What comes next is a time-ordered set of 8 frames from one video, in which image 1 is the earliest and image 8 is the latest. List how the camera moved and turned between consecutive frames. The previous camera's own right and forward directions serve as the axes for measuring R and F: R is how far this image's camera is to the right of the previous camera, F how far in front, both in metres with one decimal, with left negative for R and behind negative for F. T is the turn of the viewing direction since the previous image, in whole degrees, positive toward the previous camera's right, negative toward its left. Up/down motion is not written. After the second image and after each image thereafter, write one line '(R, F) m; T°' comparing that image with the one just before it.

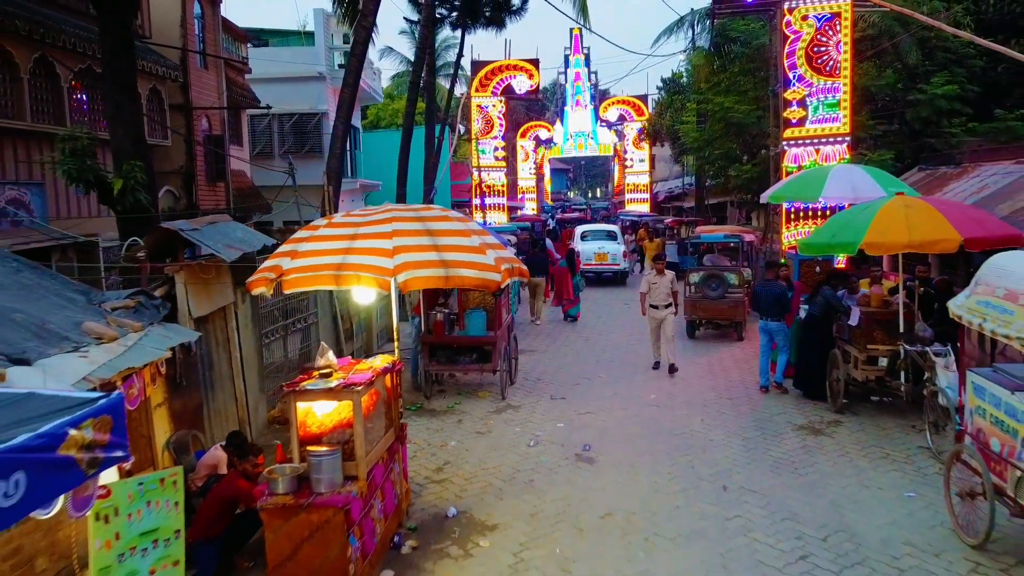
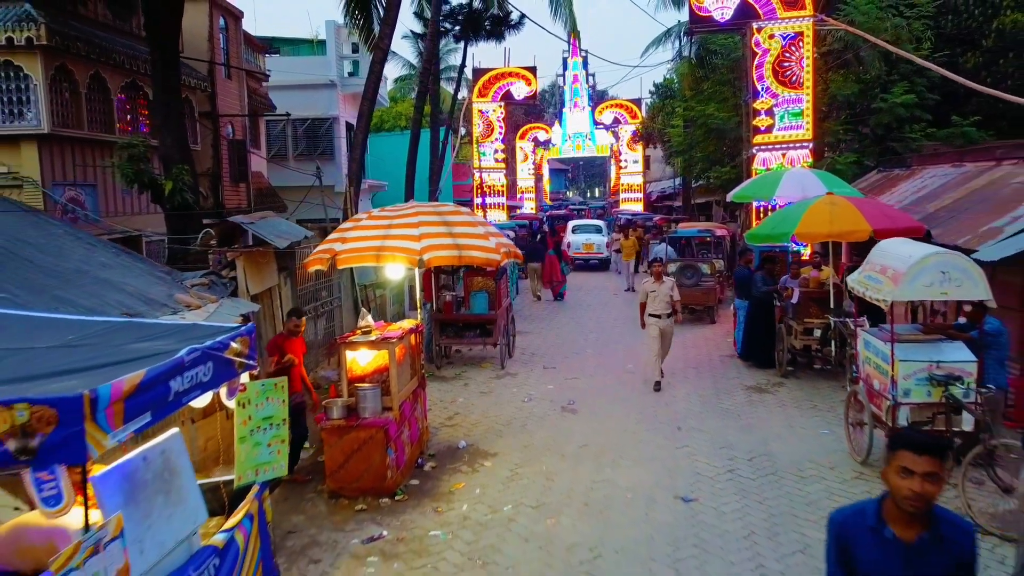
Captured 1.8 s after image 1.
(0.0, -1.6) m; 0°
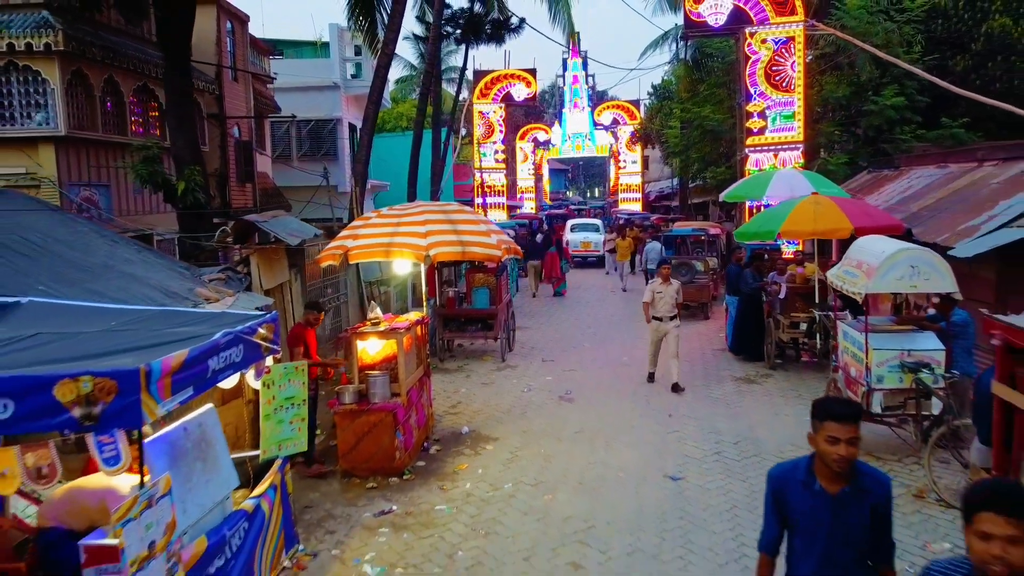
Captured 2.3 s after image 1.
(0.0, -0.5) m; 0°
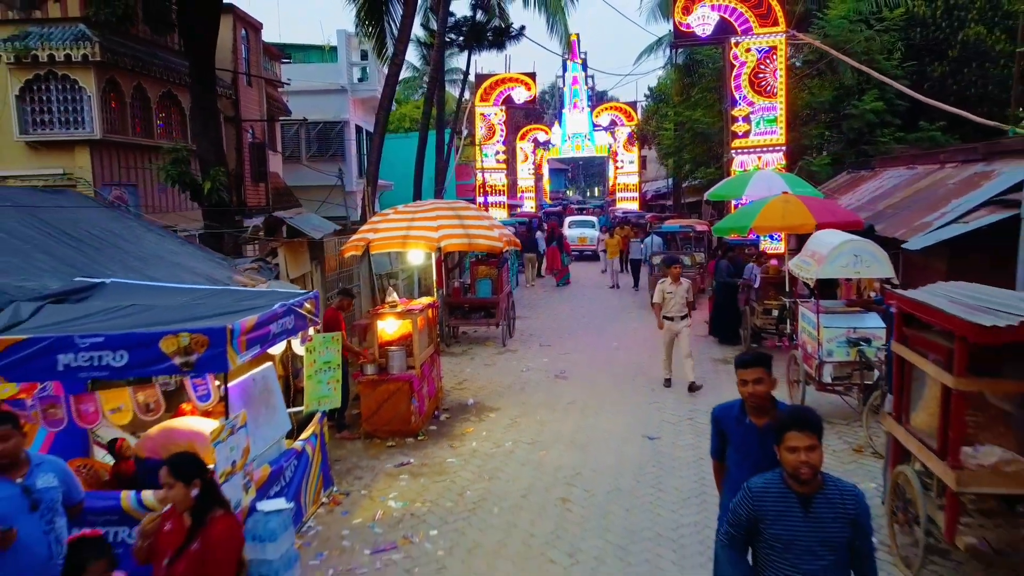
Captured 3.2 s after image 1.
(0.0, -1.0) m; 0°
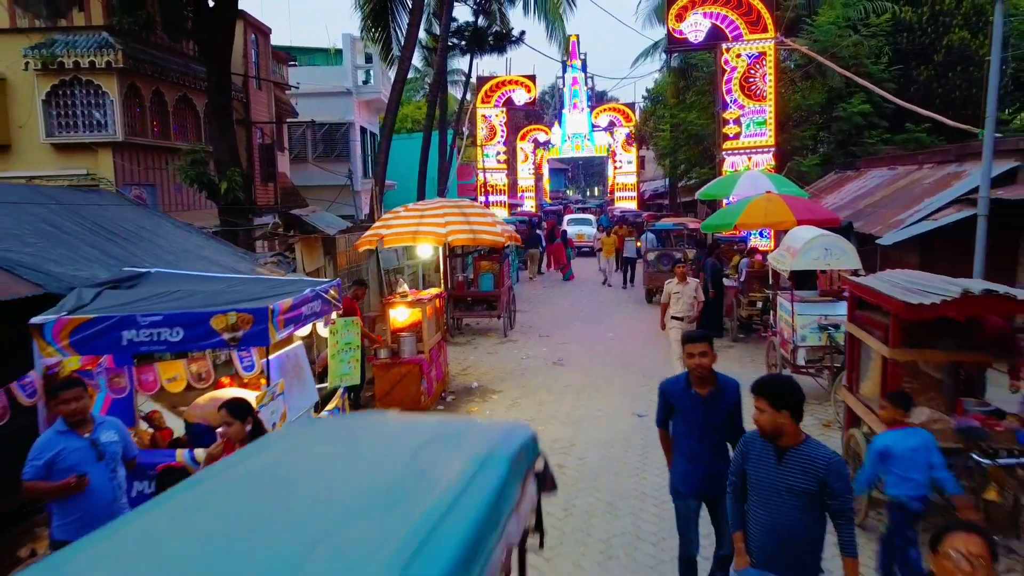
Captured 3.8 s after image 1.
(0.0, -0.7) m; 0°
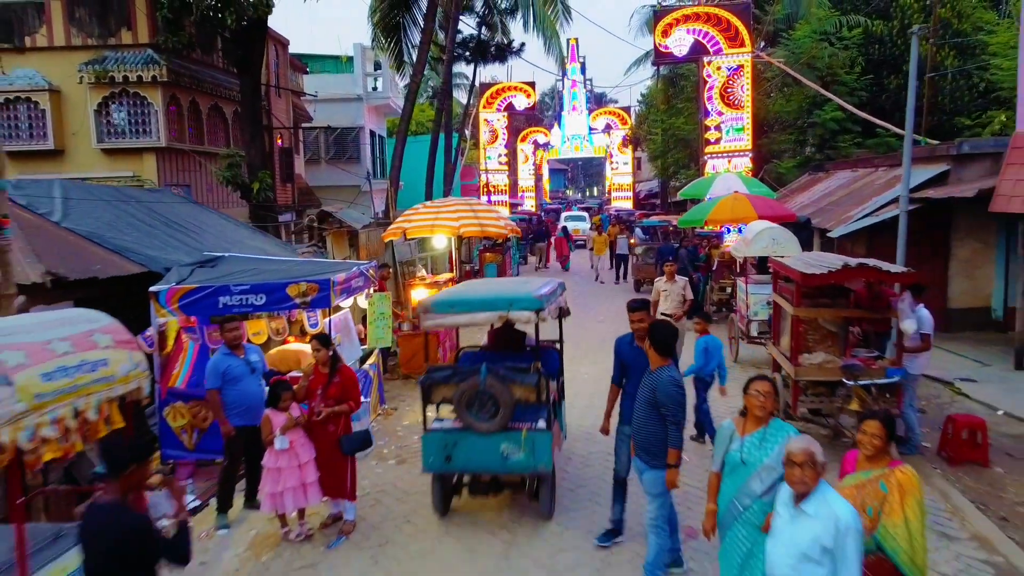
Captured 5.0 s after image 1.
(0.0, -1.7) m; 0°
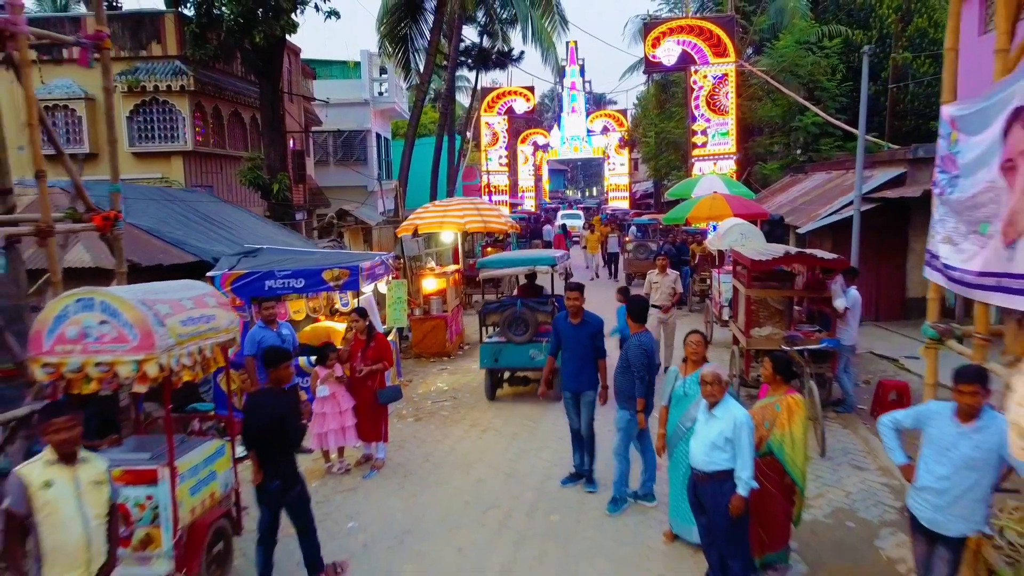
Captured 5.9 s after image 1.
(0.0, -1.3) m; 0°
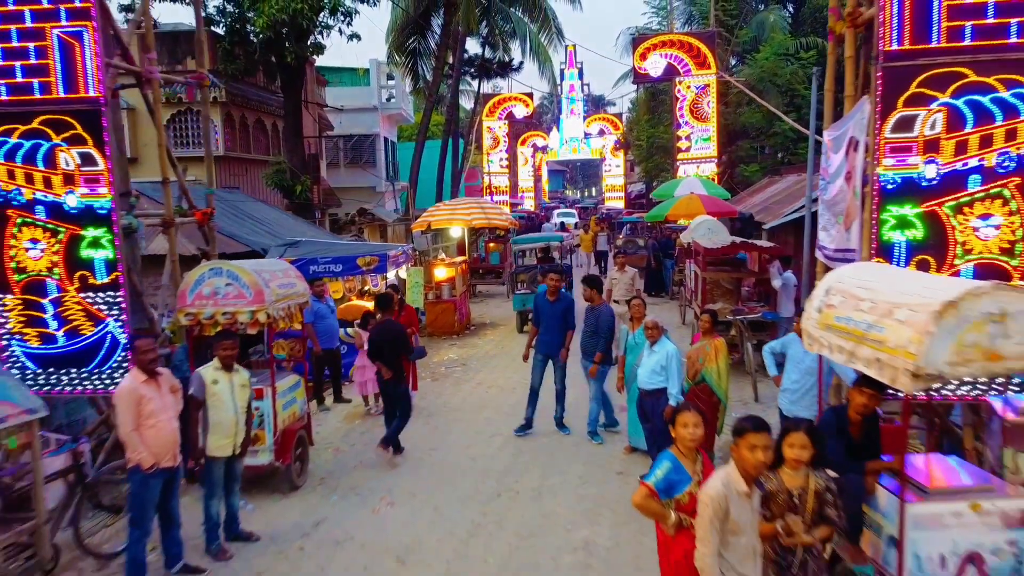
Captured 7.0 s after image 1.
(0.0, -1.8) m; 0°
